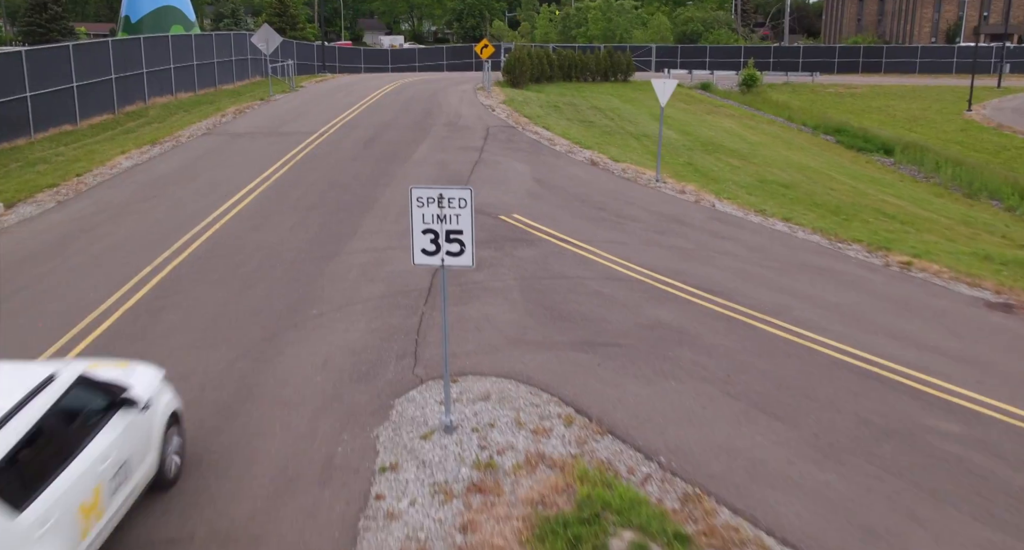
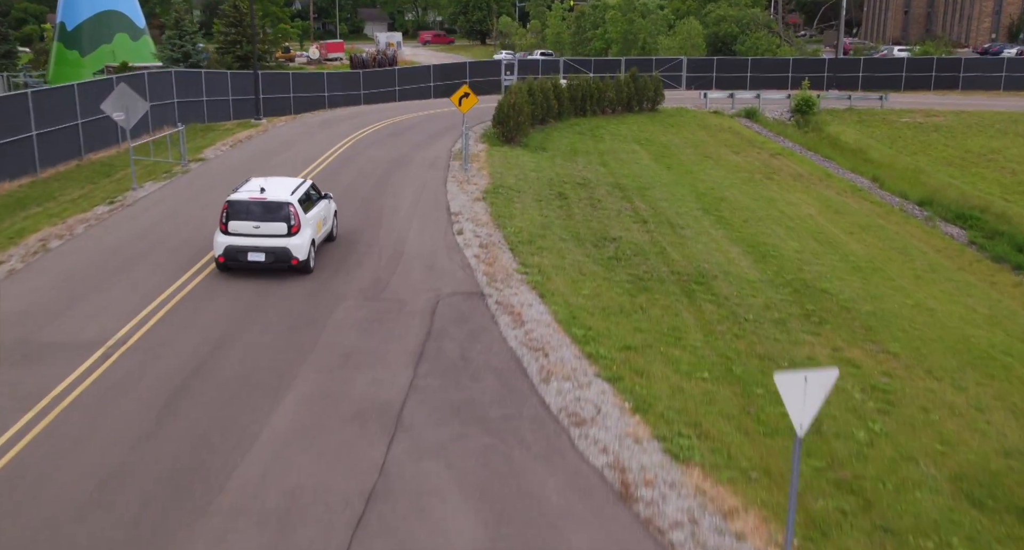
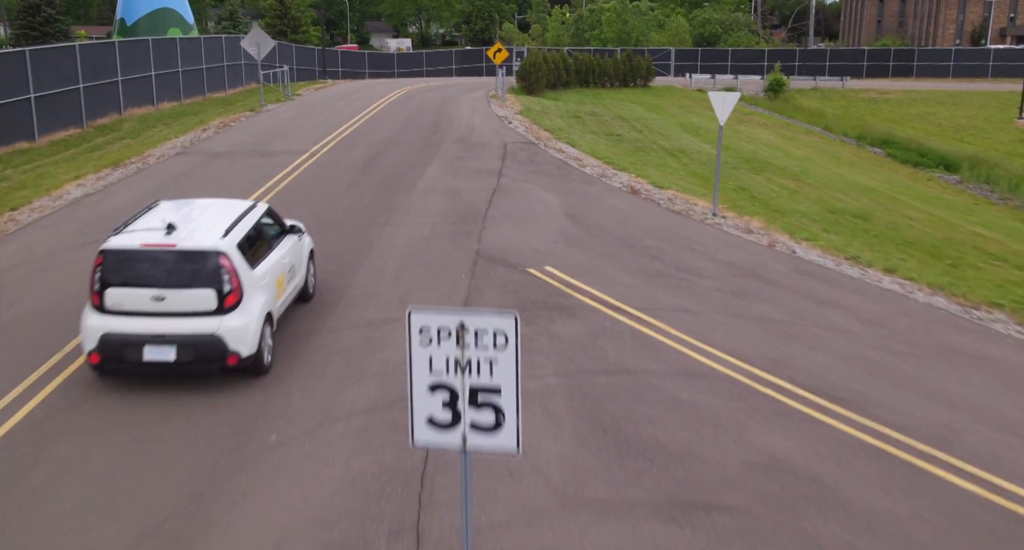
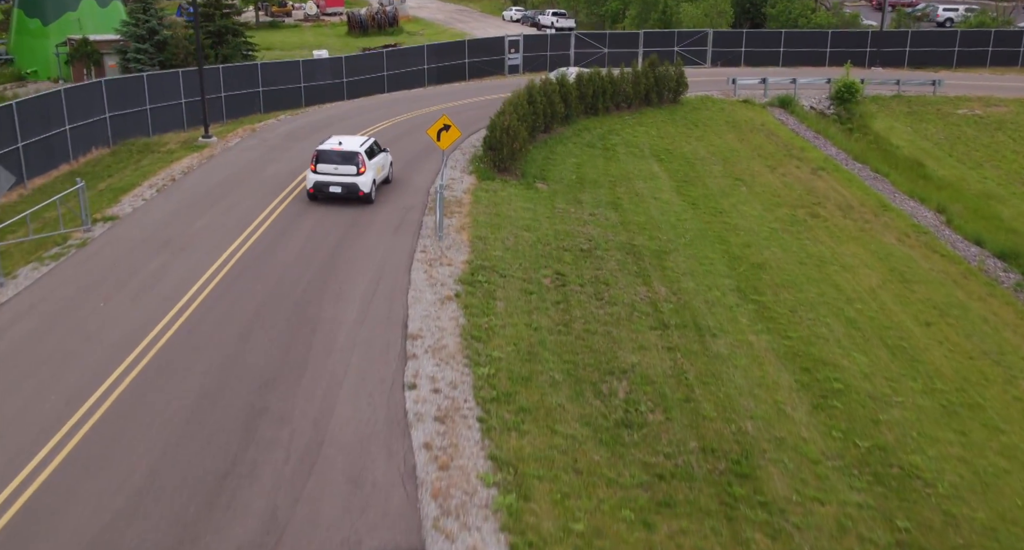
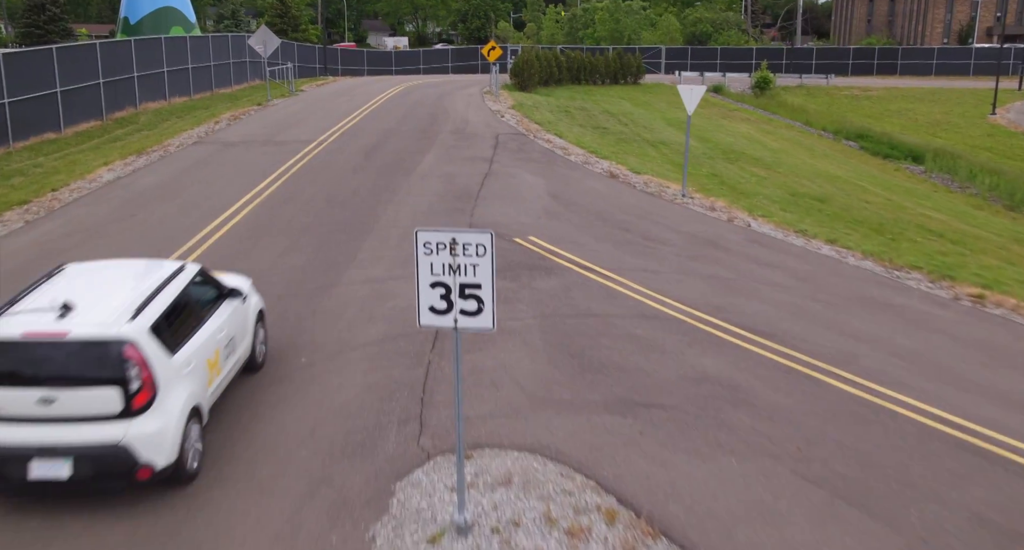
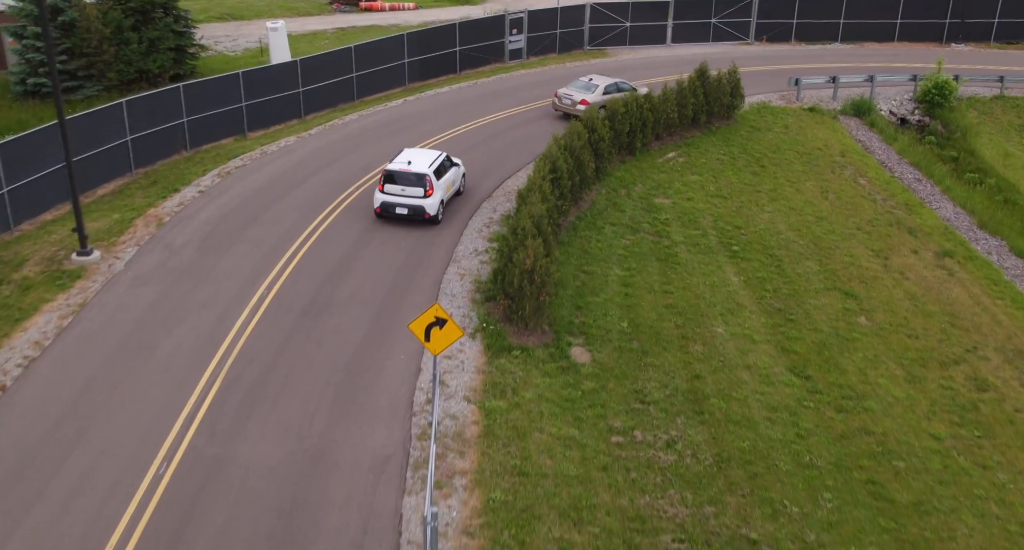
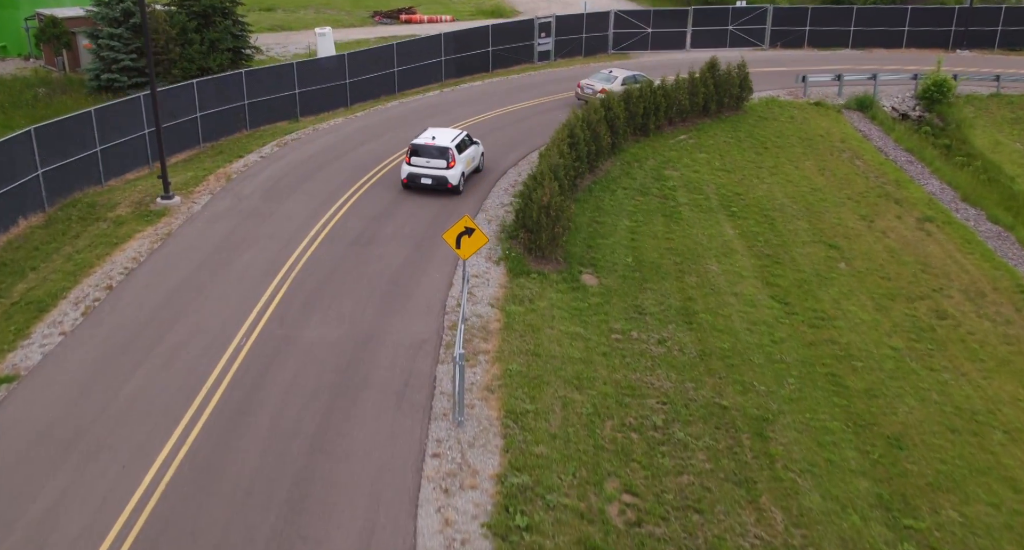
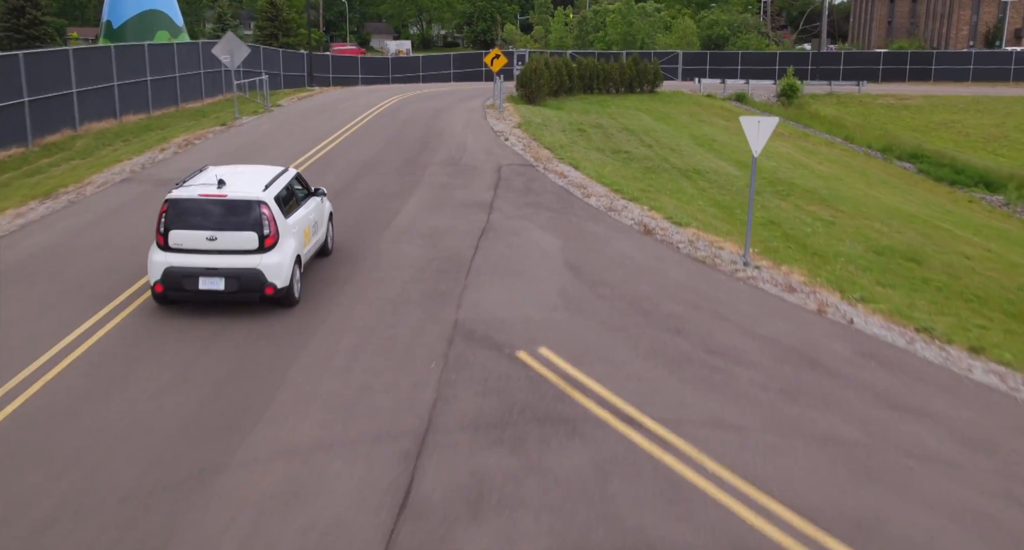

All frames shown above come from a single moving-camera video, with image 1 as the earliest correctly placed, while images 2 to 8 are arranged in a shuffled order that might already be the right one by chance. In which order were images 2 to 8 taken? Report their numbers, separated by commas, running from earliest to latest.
5, 3, 8, 2, 4, 7, 6
